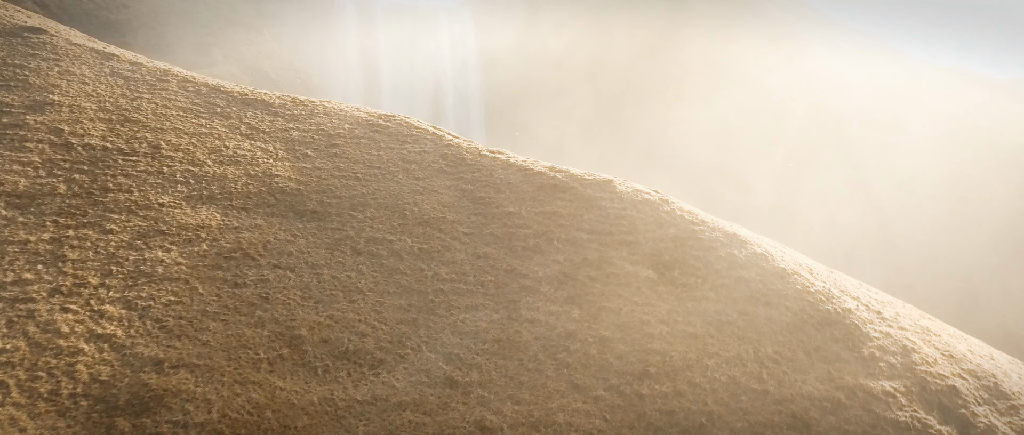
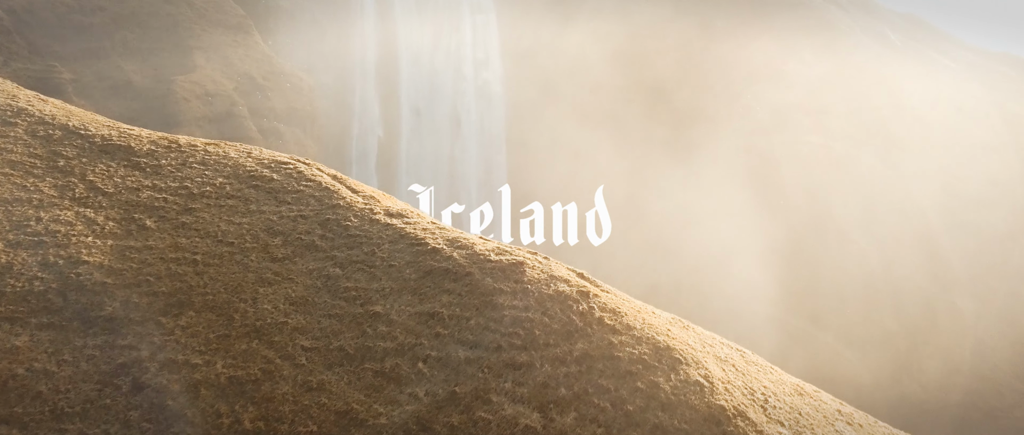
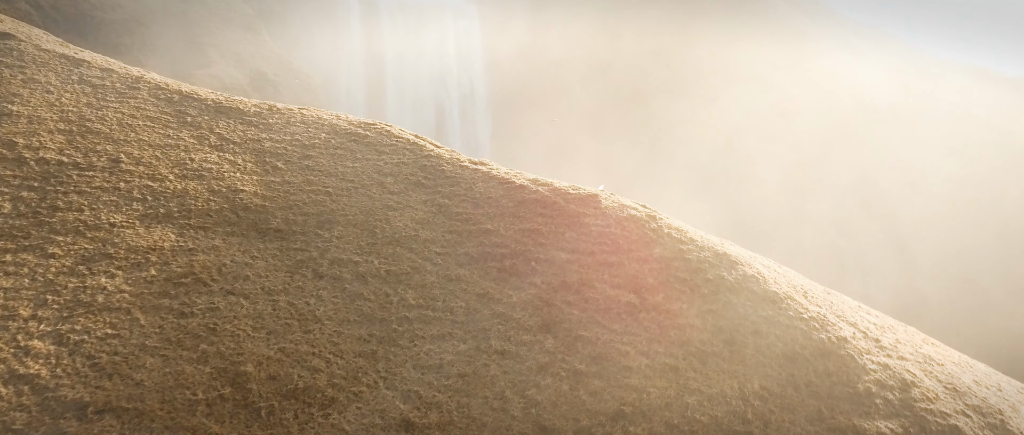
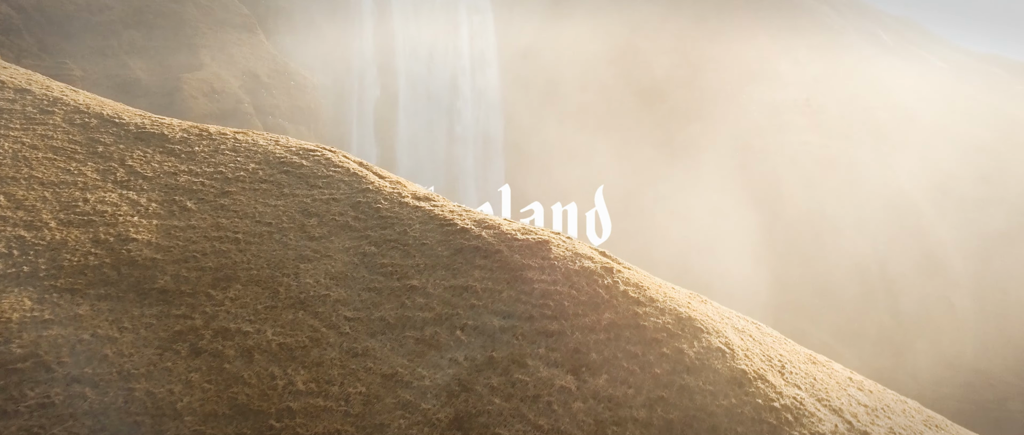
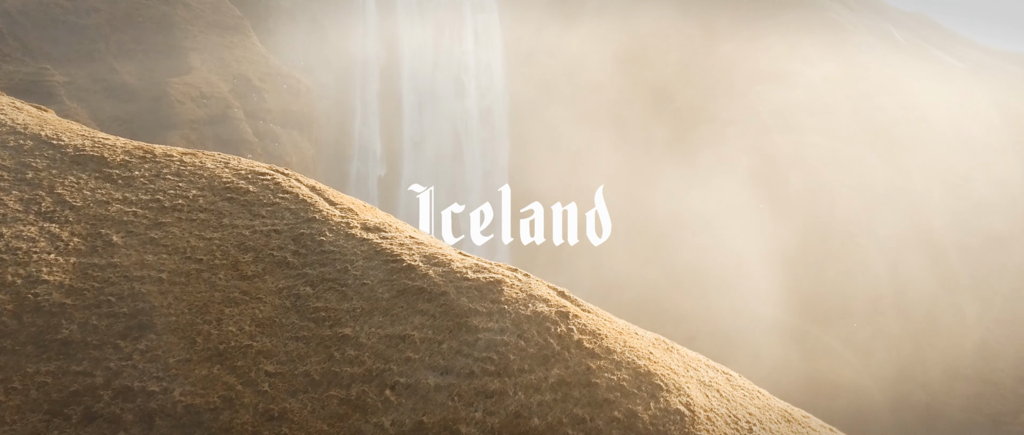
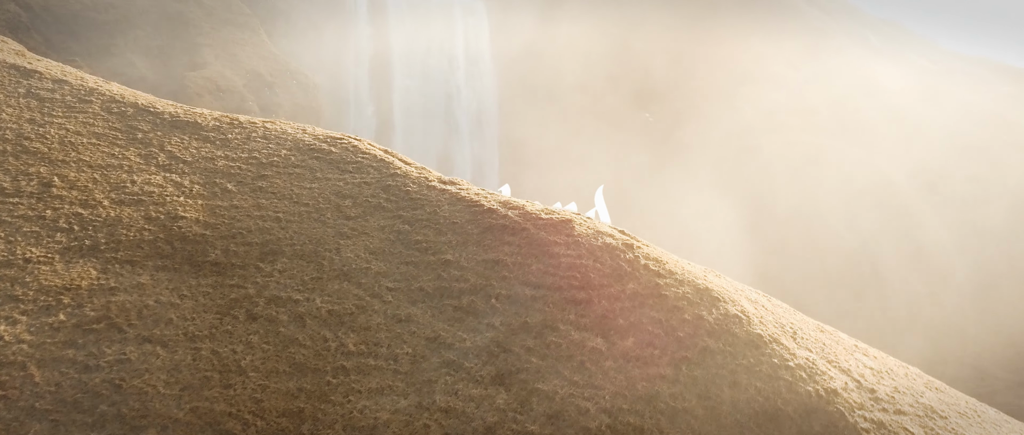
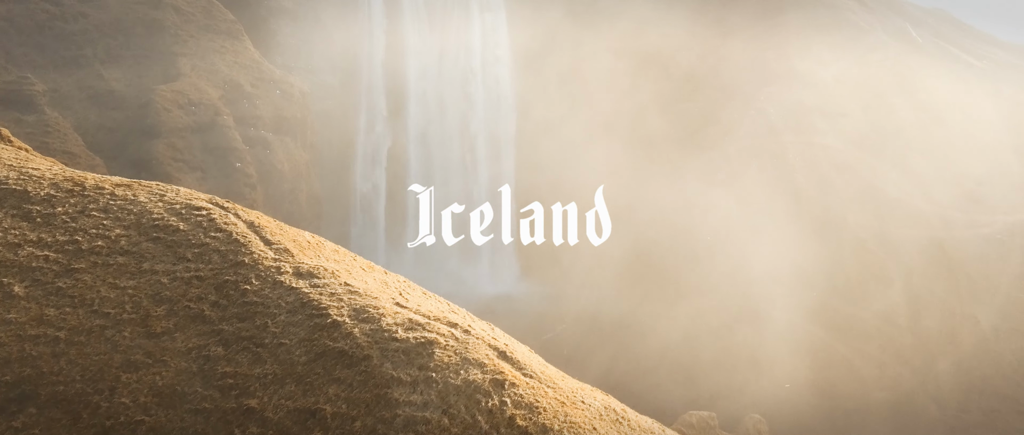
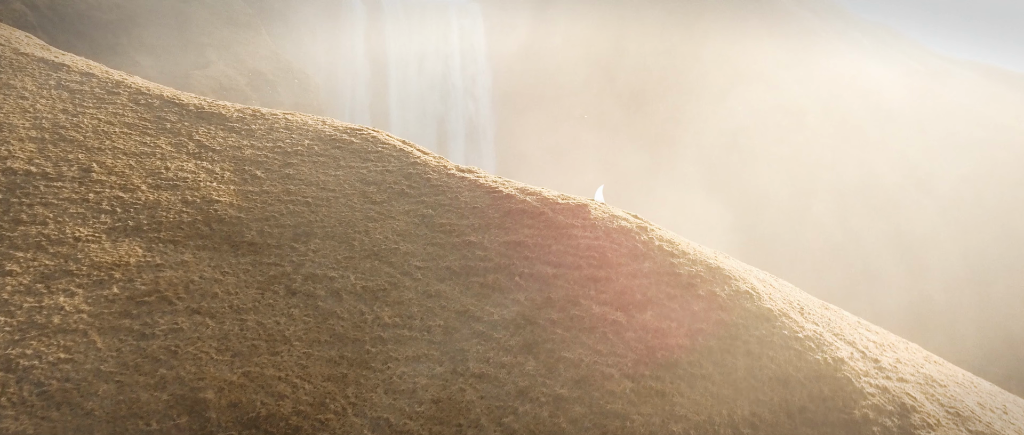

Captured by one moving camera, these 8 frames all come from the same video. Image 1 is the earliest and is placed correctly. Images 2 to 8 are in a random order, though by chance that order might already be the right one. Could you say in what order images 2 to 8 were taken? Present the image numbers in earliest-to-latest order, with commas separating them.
3, 8, 6, 4, 2, 5, 7
